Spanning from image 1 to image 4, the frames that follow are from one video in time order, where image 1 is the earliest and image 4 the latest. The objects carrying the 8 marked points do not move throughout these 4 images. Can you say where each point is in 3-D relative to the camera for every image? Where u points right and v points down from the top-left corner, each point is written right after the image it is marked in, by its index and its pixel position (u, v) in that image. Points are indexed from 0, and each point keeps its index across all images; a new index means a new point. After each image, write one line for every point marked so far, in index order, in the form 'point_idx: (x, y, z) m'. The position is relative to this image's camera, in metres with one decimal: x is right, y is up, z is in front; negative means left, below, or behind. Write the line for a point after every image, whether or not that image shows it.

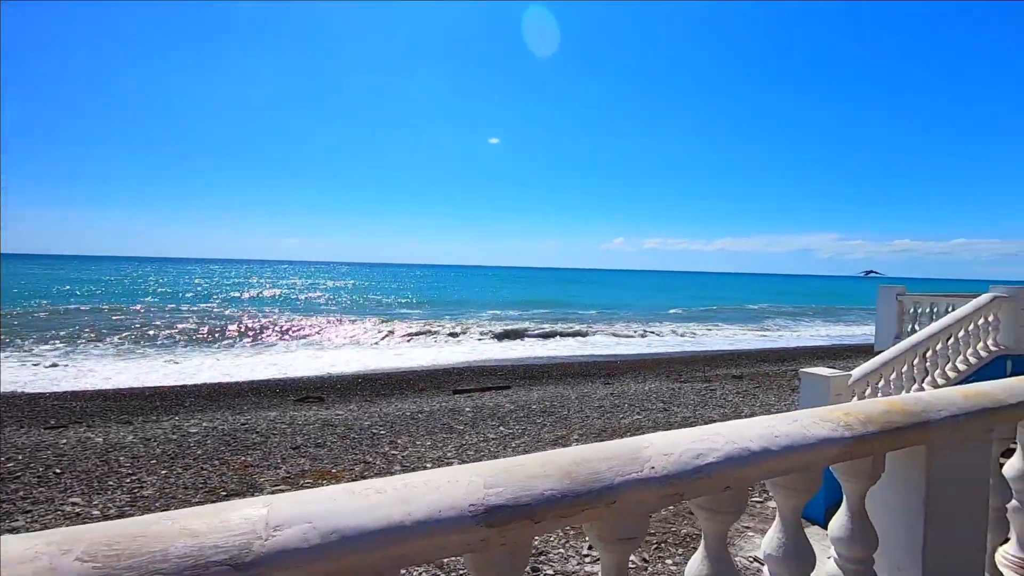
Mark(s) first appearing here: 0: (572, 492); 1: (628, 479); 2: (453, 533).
0: (+0.2, -0.5, +1.3) m
1: (+0.3, -0.5, +1.4) m
2: (-0.1, -0.5, +1.2) m
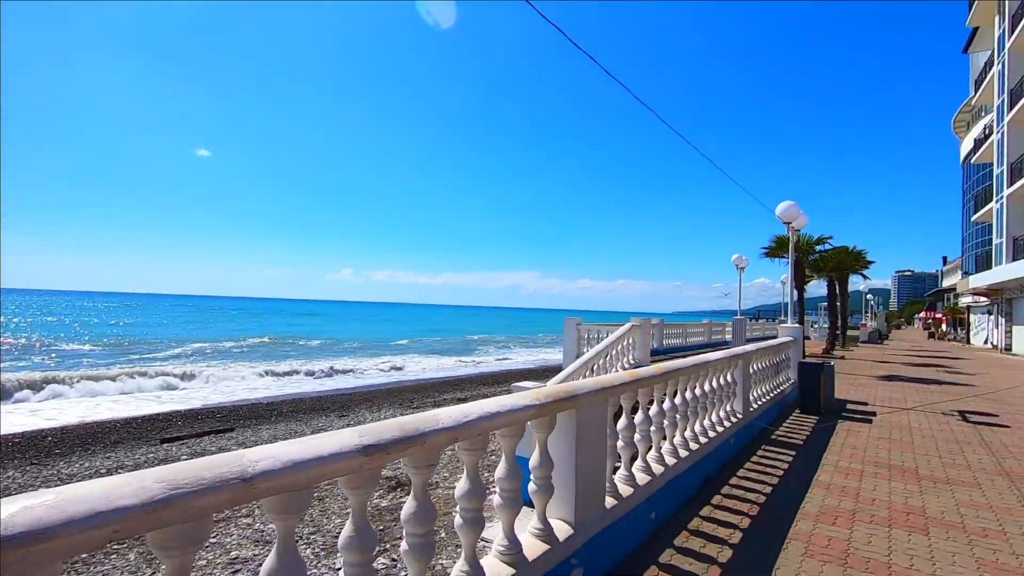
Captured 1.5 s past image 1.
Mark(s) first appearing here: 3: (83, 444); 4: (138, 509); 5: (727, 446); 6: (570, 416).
0: (-0.5, -0.7, +2.4) m
1: (-0.4, -0.7, +2.5) m
2: (-0.7, -0.7, +2.1) m
3: (-14.0, -5.1, +17.6) m
4: (-1.1, -0.6, +1.6) m
5: (+2.6, -1.9, +6.6) m
6: (+0.4, -0.9, +3.7) m
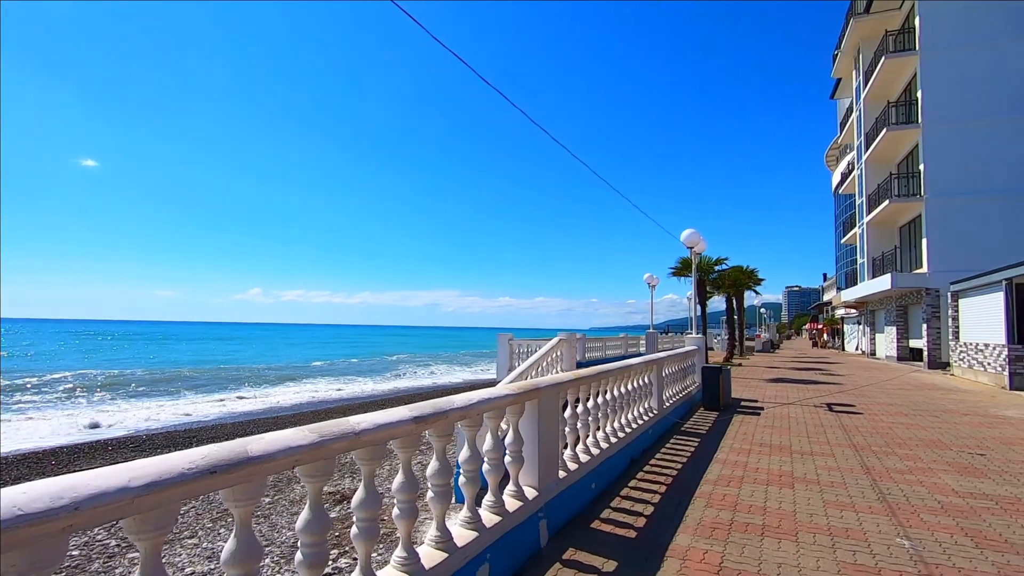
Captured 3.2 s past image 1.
0: (-1.2, -2.2, +6.2) m
1: (-1.1, -2.2, +6.3) m
2: (-1.4, -2.2, +6.0) m
3: (-10.8, -7.6, +23.9) m
4: (-2.0, -2.2, +5.5) m
5: (+2.8, -3.6, +9.5) m
6: (0.0, -2.5, +7.3) m
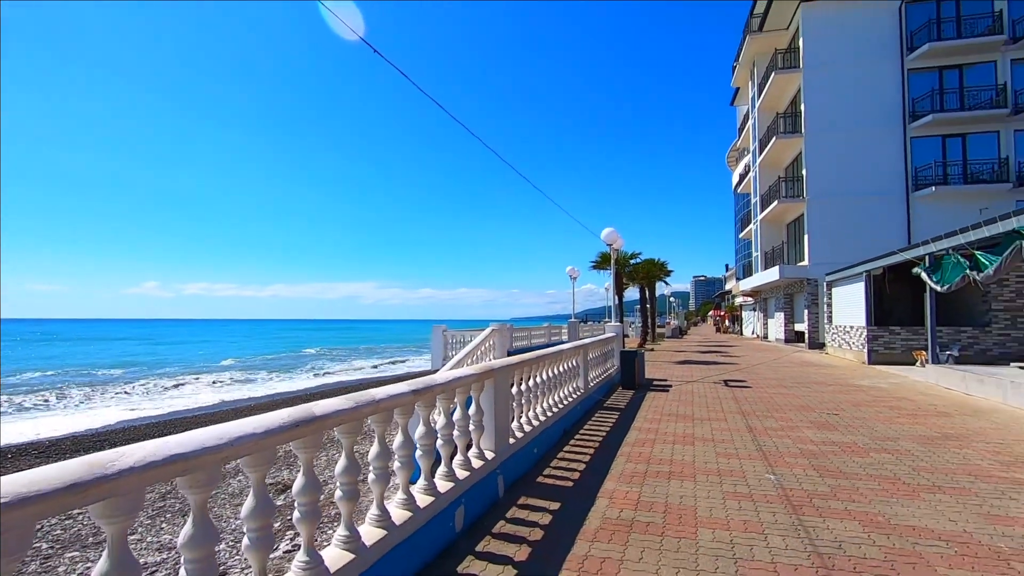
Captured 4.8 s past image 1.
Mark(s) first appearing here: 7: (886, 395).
0: (-1.9, -2.2, +6.6) m
1: (-1.8, -2.2, +6.7) m
2: (-2.1, -2.2, +6.4) m
3: (-14.0, -7.3, +22.9) m
4: (-2.6, -2.1, +5.8) m
5: (+1.6, -3.4, +10.4) m
6: (-0.9, -2.4, +7.8) m
7: (+6.5, -1.8, +9.3) m
